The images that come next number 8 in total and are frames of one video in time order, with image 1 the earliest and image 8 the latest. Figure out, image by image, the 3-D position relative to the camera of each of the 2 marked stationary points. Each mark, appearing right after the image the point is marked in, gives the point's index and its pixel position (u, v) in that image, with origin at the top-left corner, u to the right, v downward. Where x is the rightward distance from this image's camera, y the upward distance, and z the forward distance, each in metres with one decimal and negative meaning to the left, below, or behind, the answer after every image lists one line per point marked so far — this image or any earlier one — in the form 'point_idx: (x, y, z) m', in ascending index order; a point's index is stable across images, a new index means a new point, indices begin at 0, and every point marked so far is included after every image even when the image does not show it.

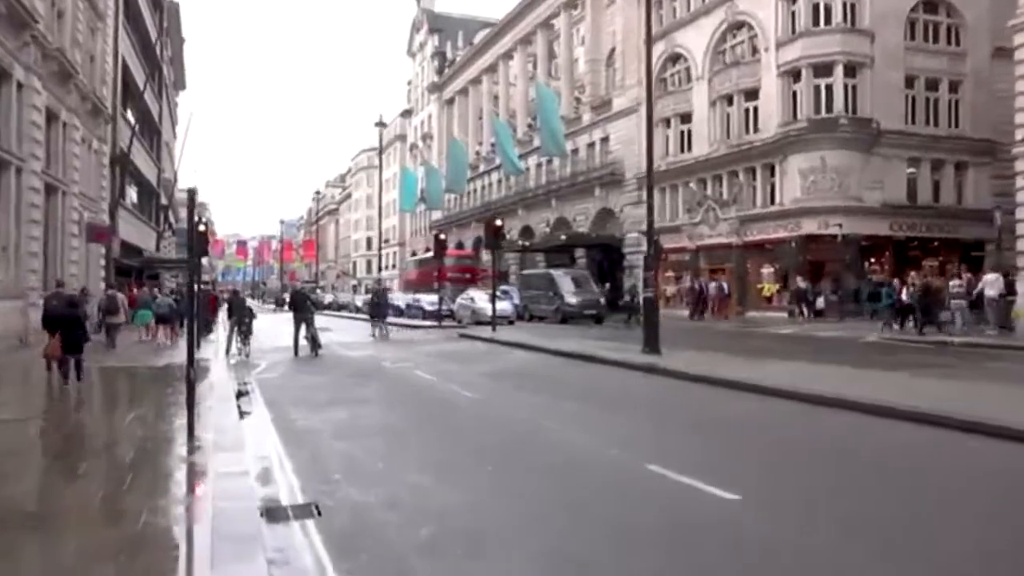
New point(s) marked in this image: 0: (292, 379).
0: (-3.8, -1.6, +16.6) m
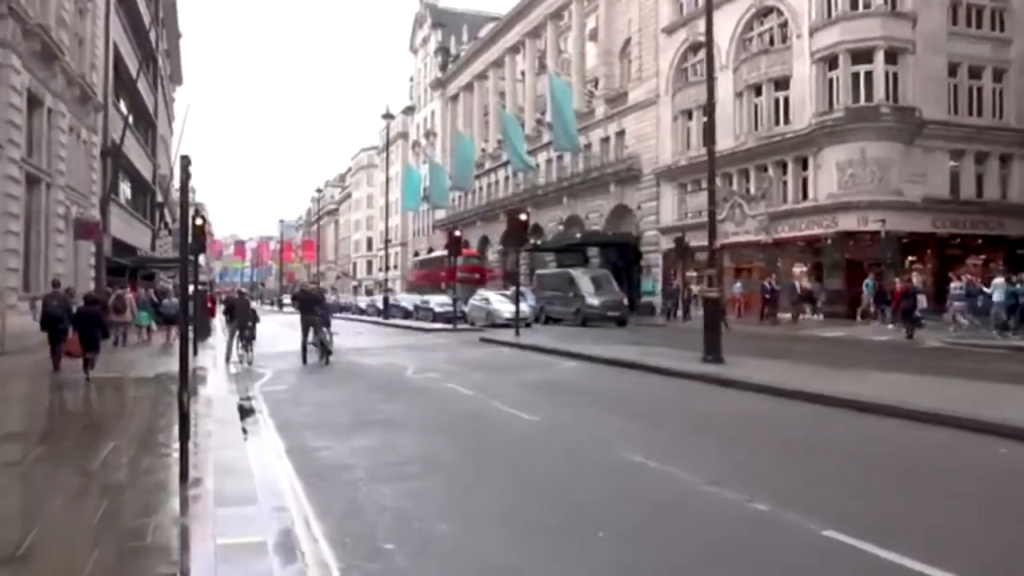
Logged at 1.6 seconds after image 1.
0: (-3.2, -1.6, +14.4) m
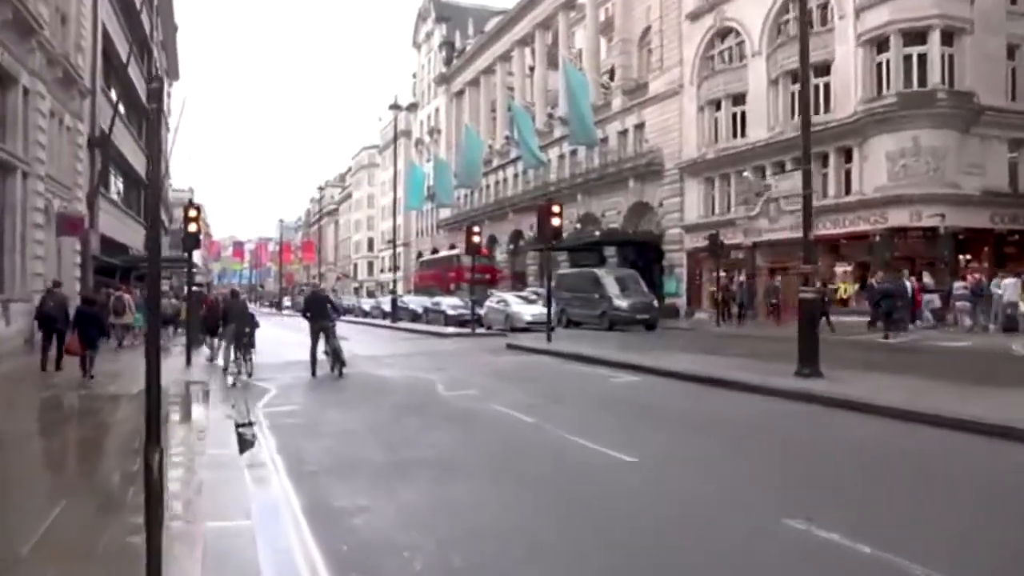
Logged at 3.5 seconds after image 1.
0: (-2.4, -1.6, +11.8) m
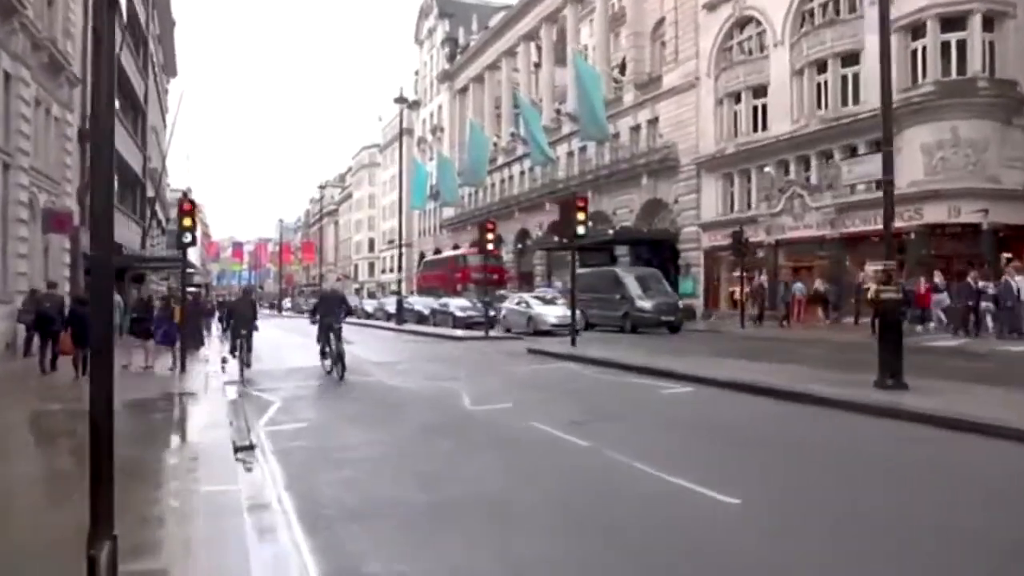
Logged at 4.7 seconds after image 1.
0: (-1.9, -1.6, +10.2) m
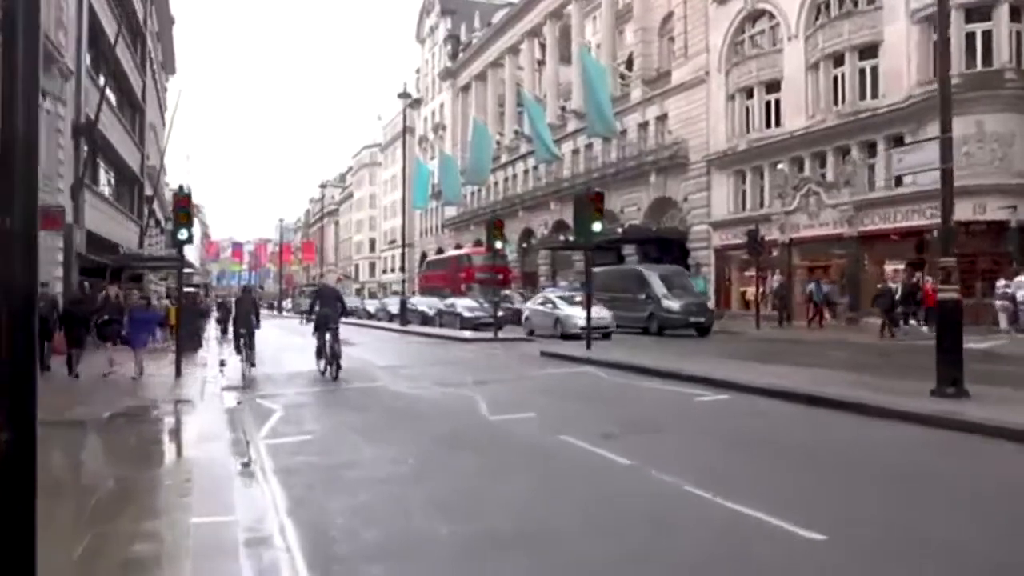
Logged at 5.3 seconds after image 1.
0: (-1.7, -1.6, +9.2) m
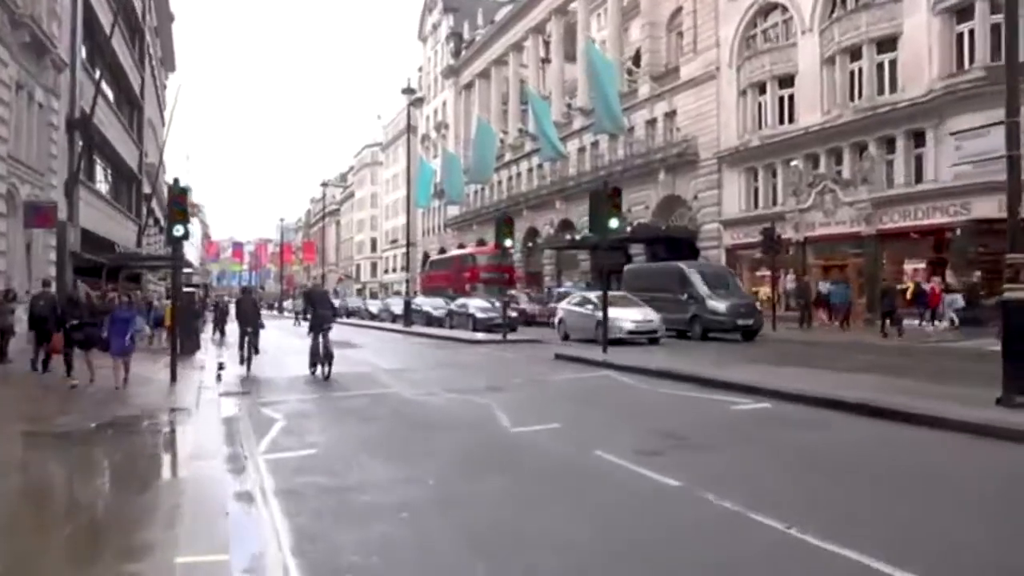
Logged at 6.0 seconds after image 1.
0: (-1.4, -1.5, +8.3) m
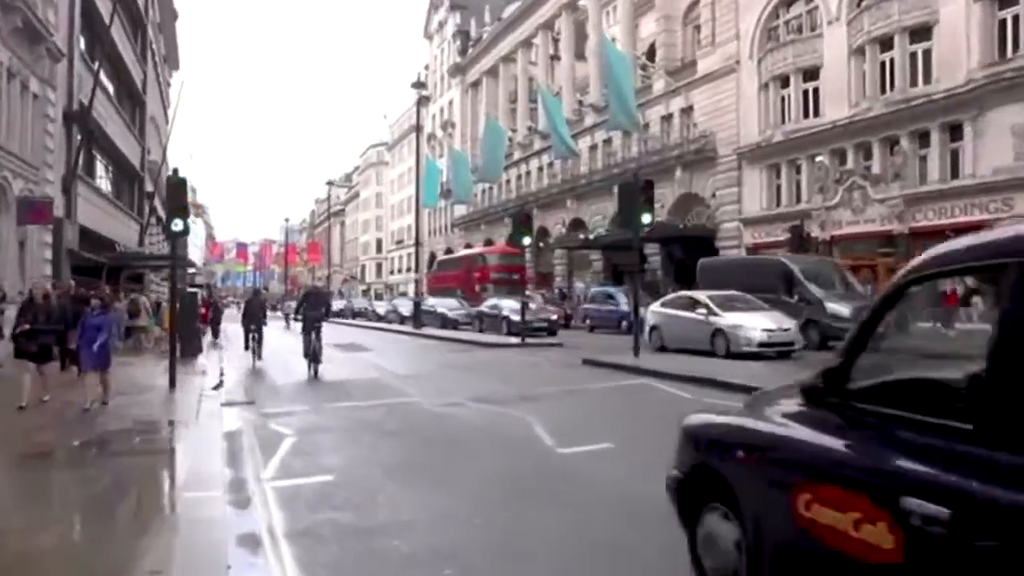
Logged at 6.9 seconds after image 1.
0: (-1.0, -1.5, +7.0) m
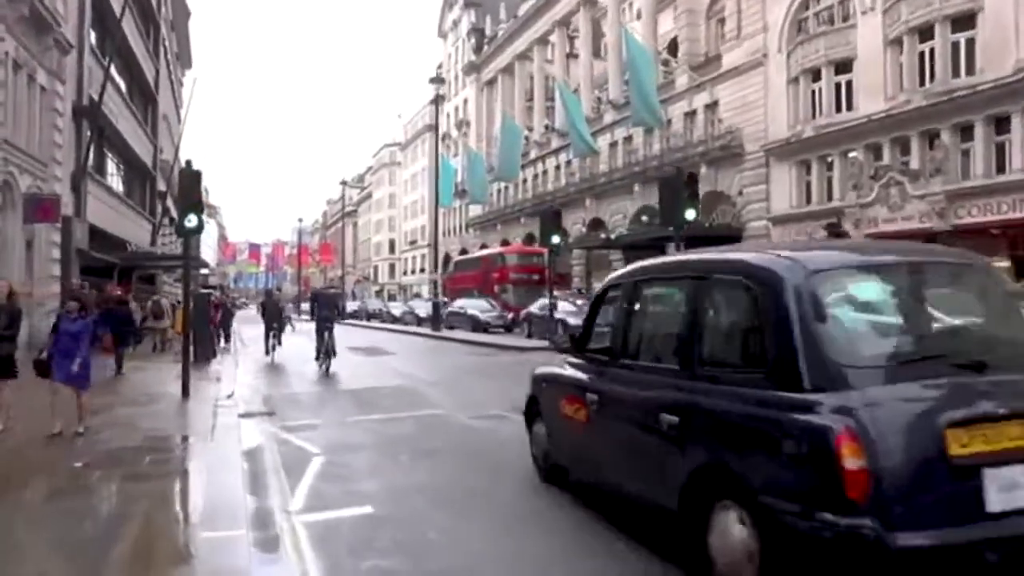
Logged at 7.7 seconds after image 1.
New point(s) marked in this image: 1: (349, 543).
0: (-0.6, -1.5, +6.0) m
1: (-1.0, -1.6, +5.8) m
